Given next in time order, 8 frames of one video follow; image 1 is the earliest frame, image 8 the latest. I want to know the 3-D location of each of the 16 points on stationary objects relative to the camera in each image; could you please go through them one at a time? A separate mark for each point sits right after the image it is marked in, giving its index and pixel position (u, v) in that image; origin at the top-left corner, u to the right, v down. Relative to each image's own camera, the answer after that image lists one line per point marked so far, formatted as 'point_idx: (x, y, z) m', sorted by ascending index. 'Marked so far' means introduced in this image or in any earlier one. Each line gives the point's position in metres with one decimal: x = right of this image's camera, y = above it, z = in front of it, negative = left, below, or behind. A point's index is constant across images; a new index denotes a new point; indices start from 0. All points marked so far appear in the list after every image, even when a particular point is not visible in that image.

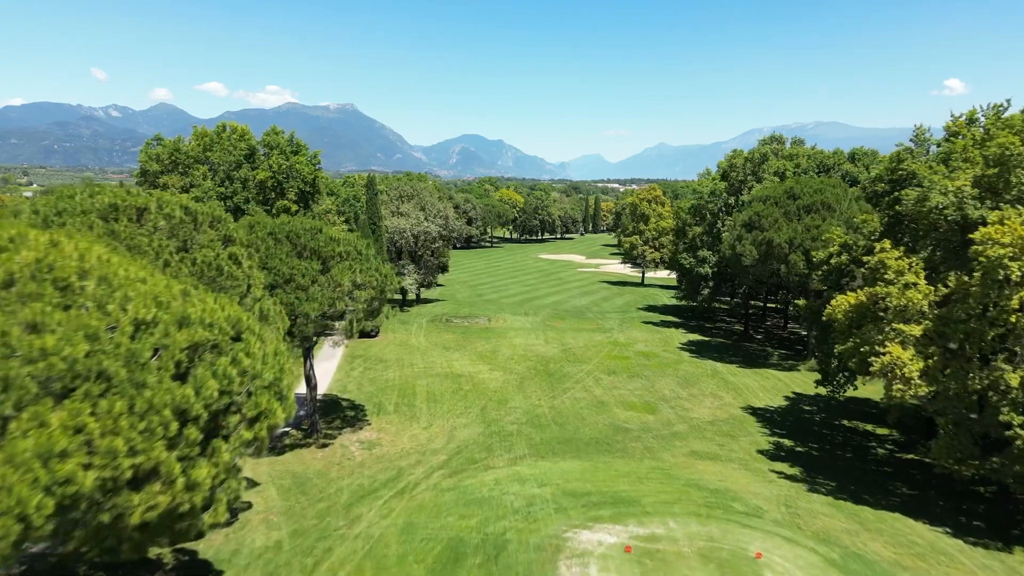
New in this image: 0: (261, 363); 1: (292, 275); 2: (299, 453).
0: (-3.9, -1.2, +9.1) m
1: (-6.5, +0.4, +17.3) m
2: (-6.8, -5.3, +18.3) m
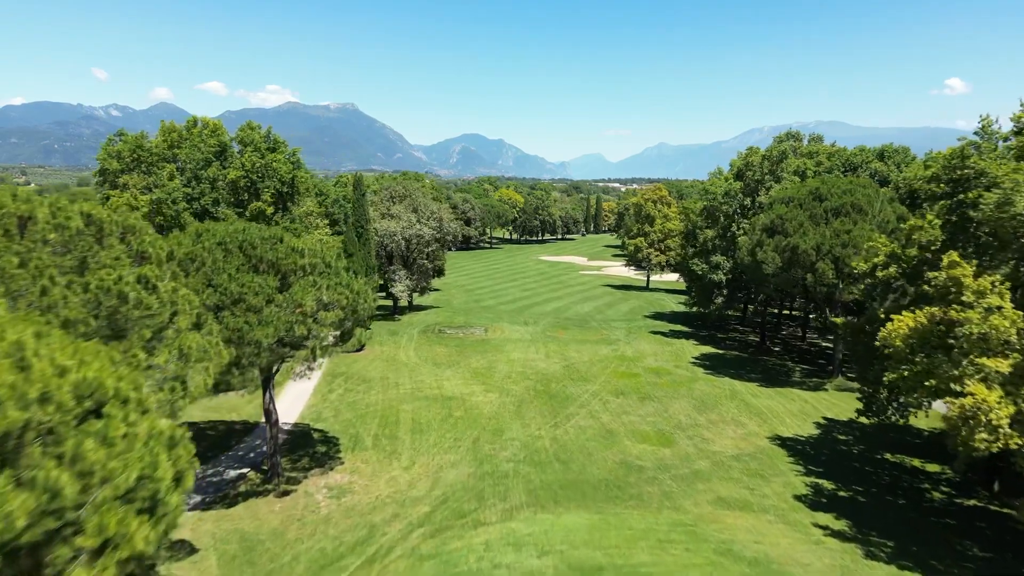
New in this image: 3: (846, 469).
0: (-4.1, -1.7, +6.1) m
1: (-6.7, -0.2, +14.4) m
2: (-6.9, -5.8, +15.4) m
3: (+11.3, -6.1, +19.6) m
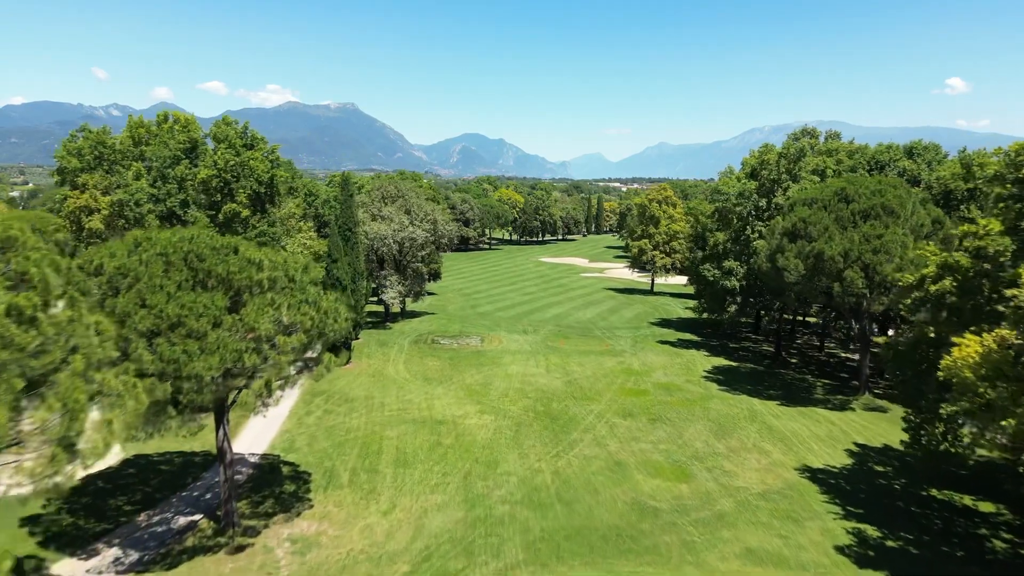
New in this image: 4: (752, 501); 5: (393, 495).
0: (-4.2, -2.2, +3.7) m
1: (-6.8, -0.6, +12.0) m
2: (-7.0, -6.2, +13.0) m
3: (+11.1, -6.6, +17.1) m
4: (+7.2, -6.4, +17.4) m
5: (-3.4, -5.9, +16.6) m
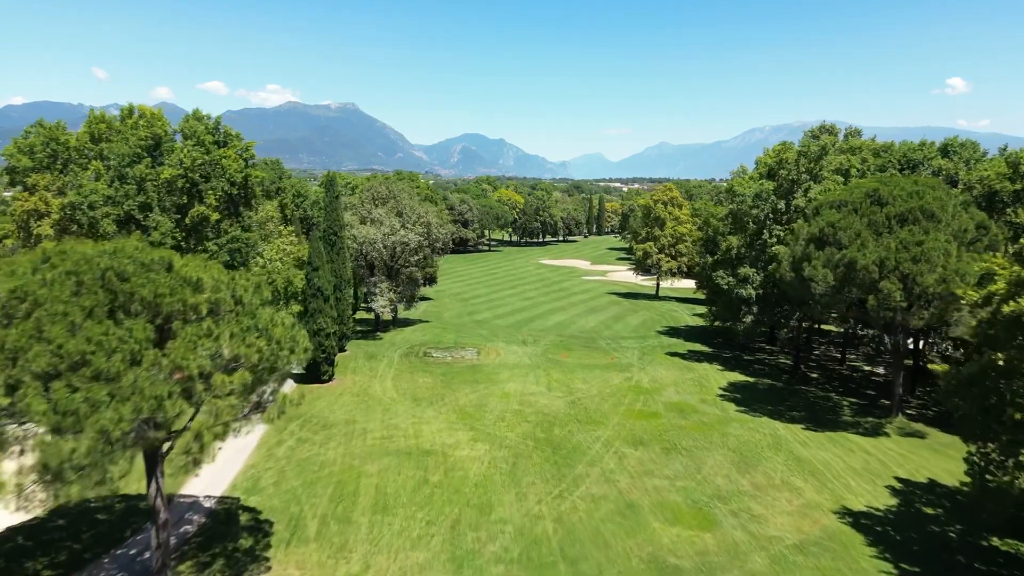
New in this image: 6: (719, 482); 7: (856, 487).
0: (-4.3, -2.7, +1.2) m
1: (-6.9, -1.1, +9.4) m
2: (-7.1, -6.7, +10.5) m
3: (+11.0, -7.1, +14.6) m
4: (+7.1, -6.9, +14.8) m
5: (-3.5, -6.4, +14.1) m
6: (+6.7, -6.2, +18.7) m
7: (+11.1, -6.4, +18.8) m
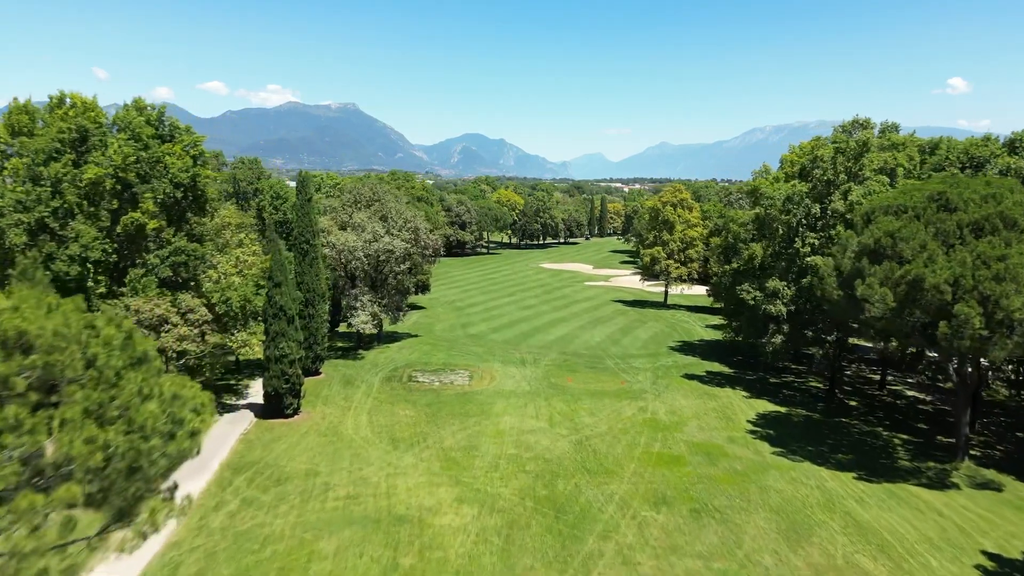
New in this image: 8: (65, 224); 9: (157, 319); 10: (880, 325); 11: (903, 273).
0: (-4.5, -3.4, -2.7) m
1: (-7.1, -1.8, +5.6) m
2: (-7.3, -7.5, +6.6) m
3: (+10.9, -7.8, +10.7) m
4: (+6.9, -7.6, +10.9) m
5: (-3.7, -7.2, +10.2) m
6: (+6.5, -7.0, +14.8) m
7: (+11.0, -7.2, +14.9) m
8: (-14.5, +2.1, +18.7) m
9: (-12.0, -1.0, +19.6) m
10: (+12.7, -1.3, +20.0) m
11: (+12.8, +0.5, +18.9) m
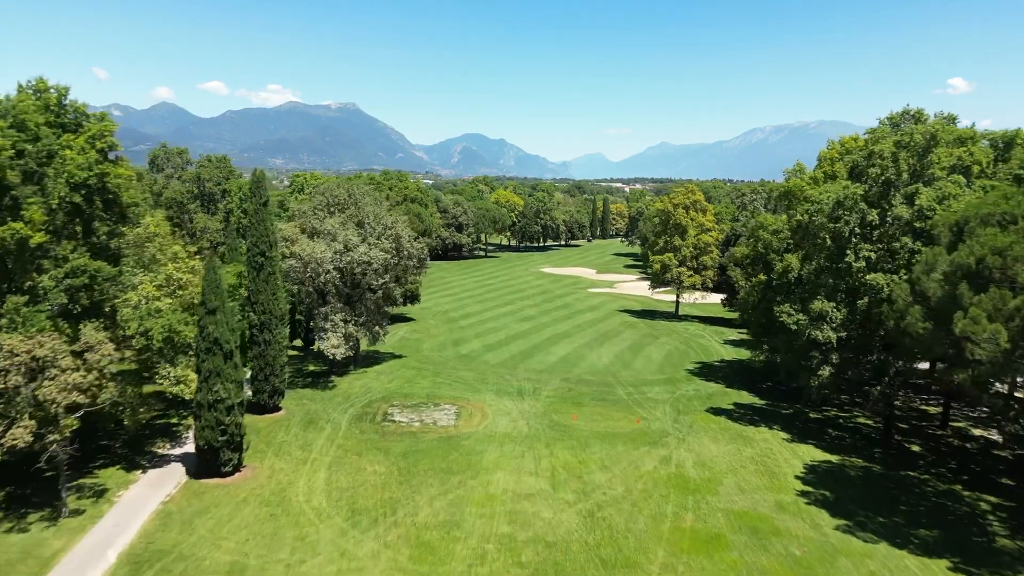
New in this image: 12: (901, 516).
0: (-4.7, -4.3, -7.3) m
1: (-7.3, -2.7, +1.0) m
2: (-7.5, -8.3, +2.0) m
3: (+10.6, -8.7, +6.1) m
4: (+6.7, -8.5, +6.3) m
5: (-3.9, -8.1, +5.6) m
6: (+6.3, -7.9, +10.2) m
7: (+10.7, -8.1, +10.3) m
8: (-14.7, +1.2, +14.1) m
9: (-12.2, -1.9, +15.0) m
10: (+12.5, -2.1, +15.4) m
11: (+12.5, -0.4, +14.3) m
12: (+12.0, -7.0, +17.9) m
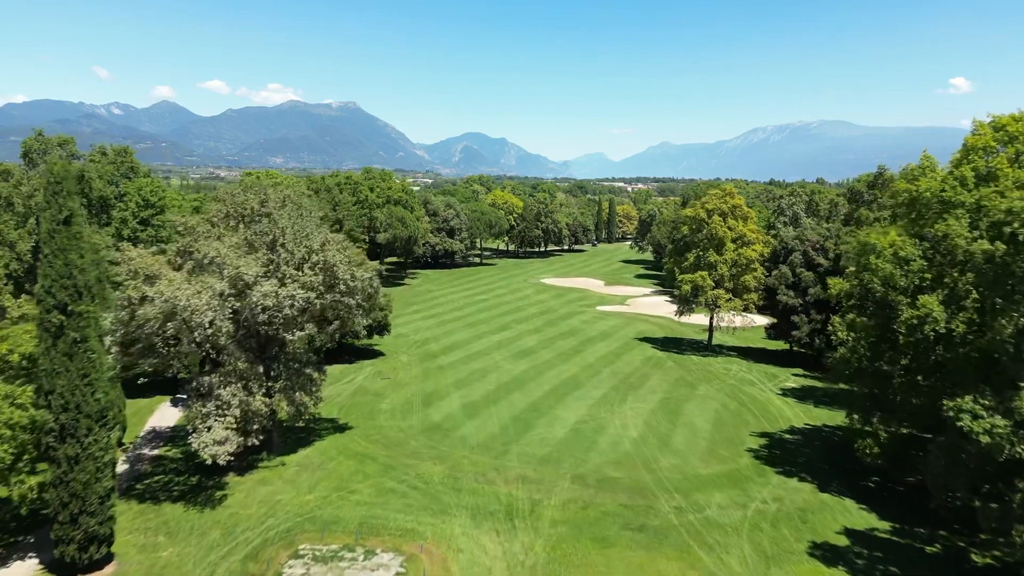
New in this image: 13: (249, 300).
0: (-5.2, -6.2, -17.3) m
1: (-7.8, -4.6, -9.0) m
2: (-8.0, -10.2, -8.0) m
3: (+10.1, -10.6, -3.9) m
4: (+6.2, -10.4, -3.7) m
5: (-4.4, -9.9, -4.3) m
6: (+5.8, -9.8, +0.2) m
7: (+10.3, -10.0, +0.3) m
8: (-15.2, -0.7, +4.1) m
9: (-12.7, -3.8, +5.0) m
10: (+12.0, -4.0, +5.4) m
11: (+12.1, -2.3, +4.2) m
12: (+11.5, -9.0, +7.8) m
13: (-8.2, -0.3, +18.3) m
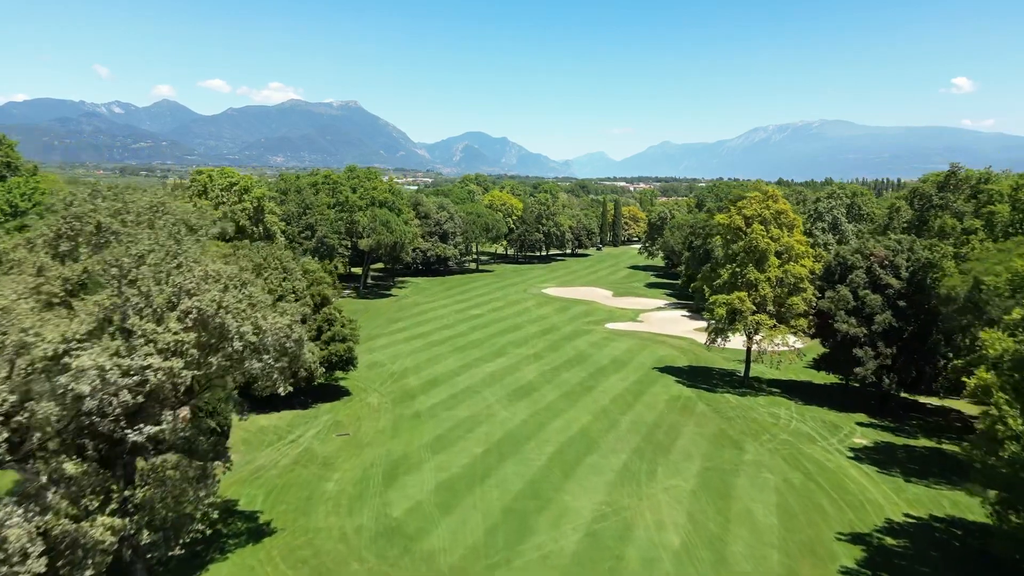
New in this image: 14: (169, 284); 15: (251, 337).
0: (-5.6, -7.6, -24.6) m
1: (-8.2, -6.0, -16.3) m
2: (-8.4, -11.6, -15.3) m
3: (+9.8, -12.0, -11.2) m
4: (+5.8, -11.8, -11.0) m
5: (-4.8, -11.4, -11.7) m
6: (+5.4, -11.2, -7.2) m
7: (+9.9, -11.4, -7.1) m
8: (-15.5, -2.0, -3.2) m
9: (-13.0, -5.2, -2.3) m
10: (+11.7, -5.5, -2.0) m
11: (+11.8, -3.7, -3.1) m
12: (+11.2, -10.4, +0.5) m
13: (-8.5, -1.6, +10.9) m
14: (-7.6, 0.0, +13.1) m
15: (-6.1, -1.2, +14.1) m
